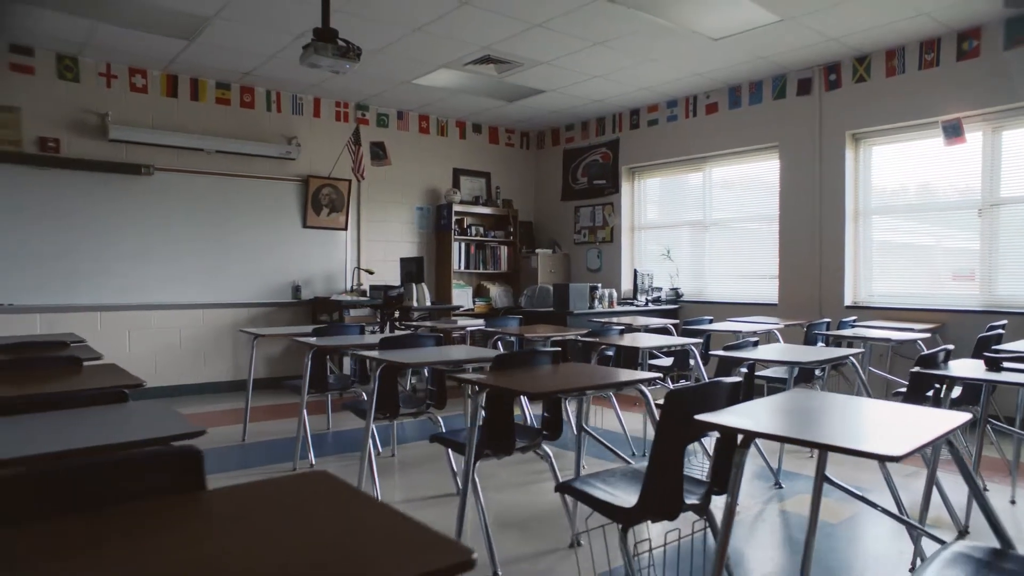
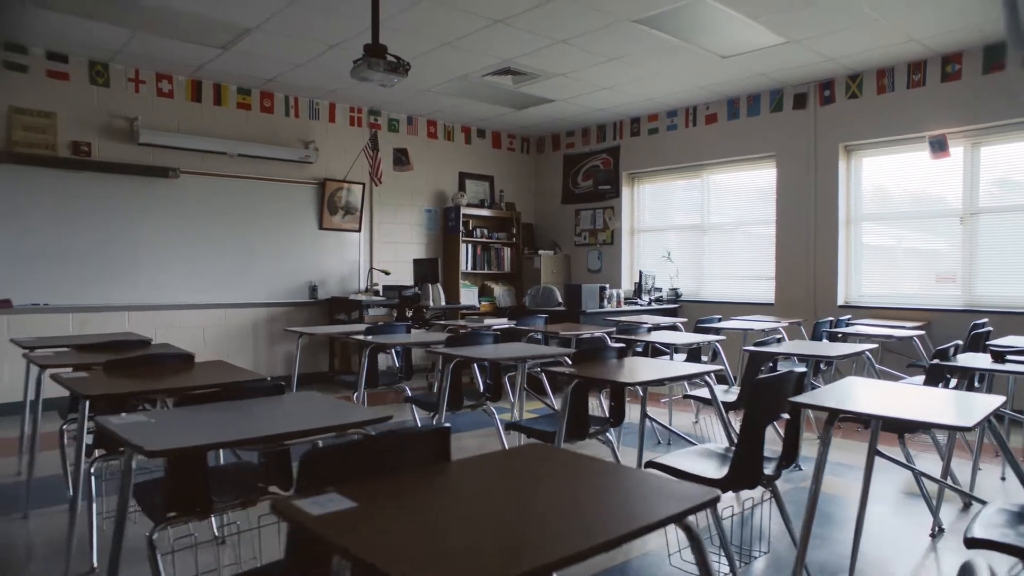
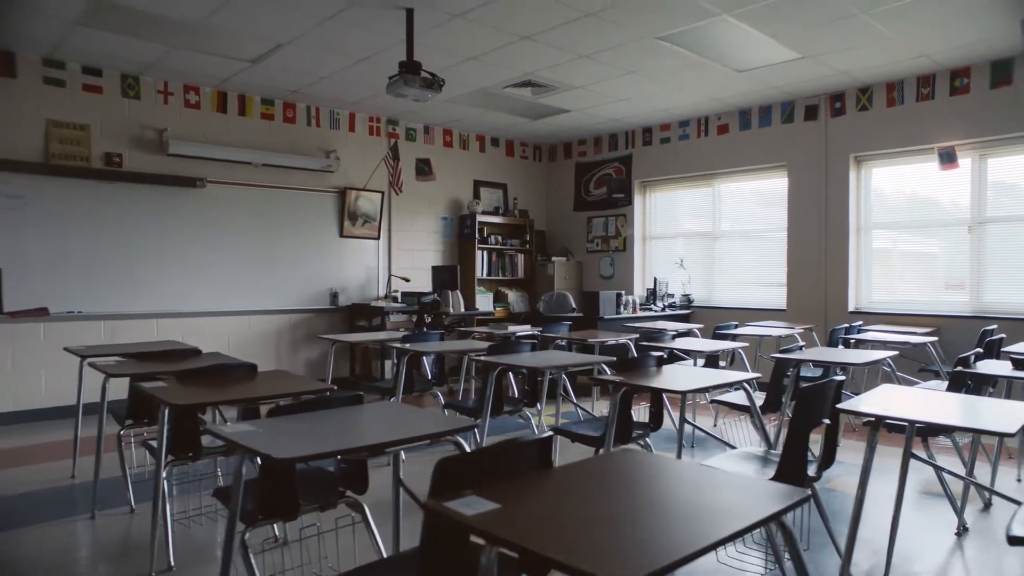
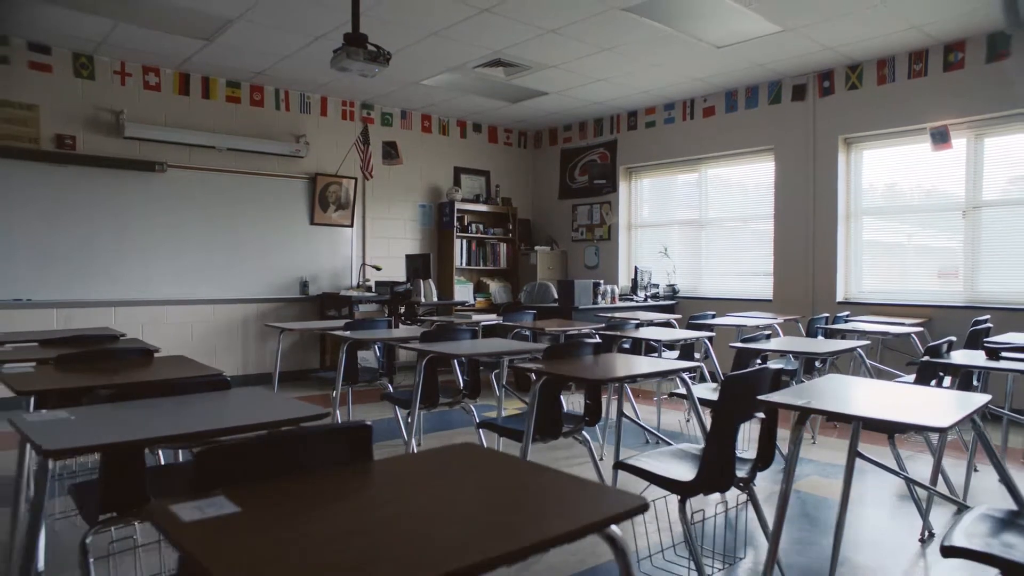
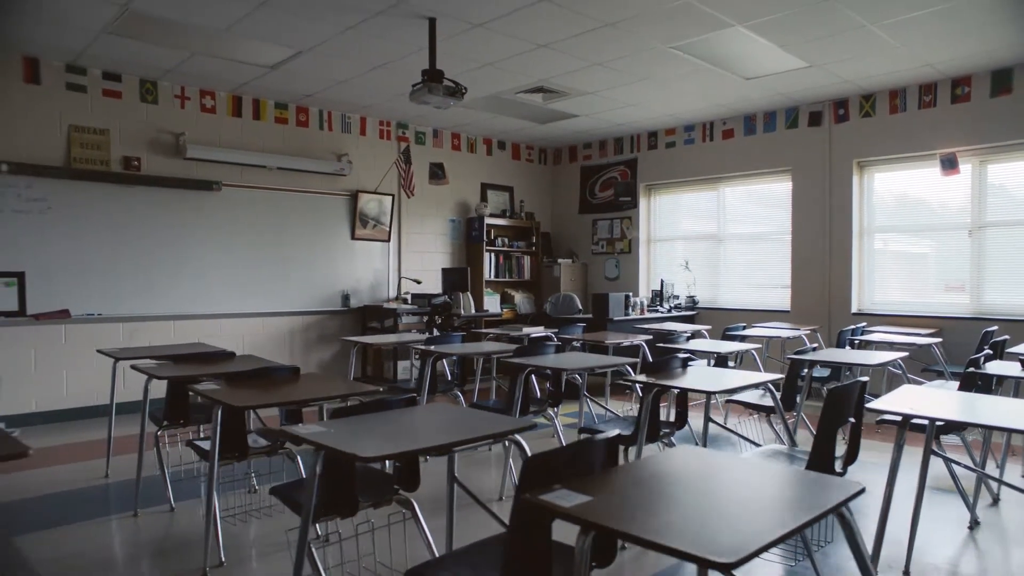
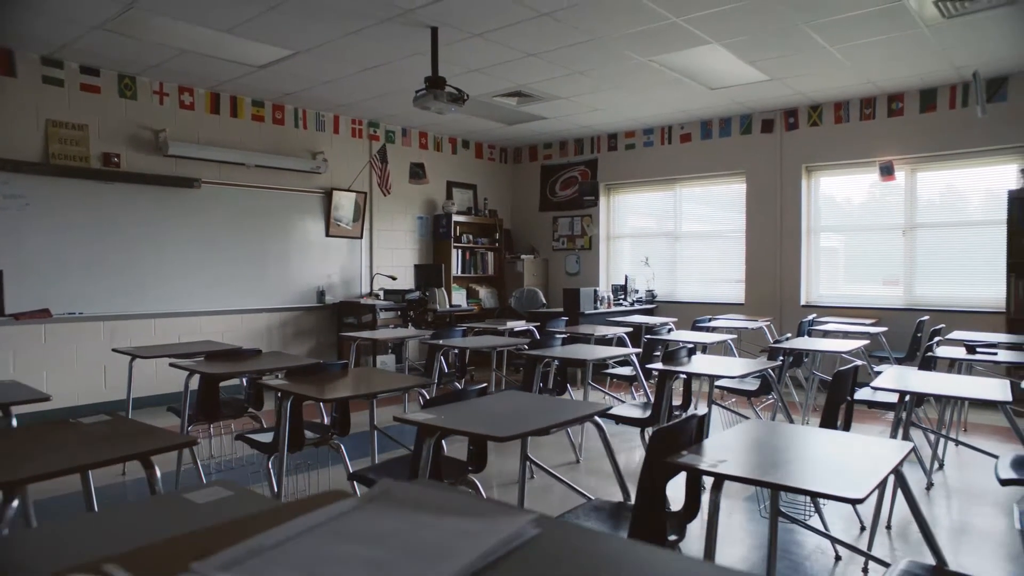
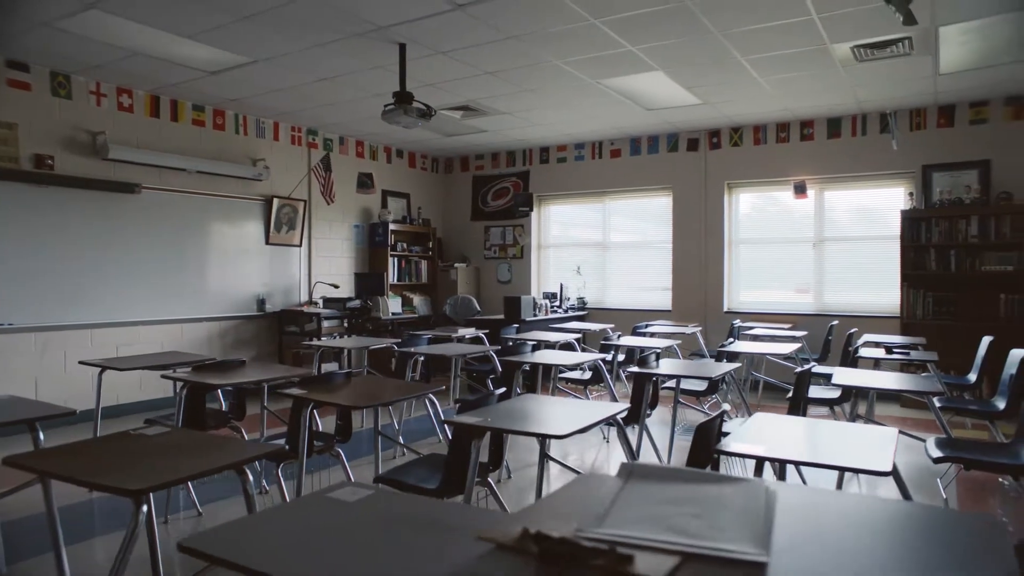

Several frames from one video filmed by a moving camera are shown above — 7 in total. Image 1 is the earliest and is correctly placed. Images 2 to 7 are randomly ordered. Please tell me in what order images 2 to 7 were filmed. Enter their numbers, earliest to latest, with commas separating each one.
4, 2, 3, 5, 6, 7
